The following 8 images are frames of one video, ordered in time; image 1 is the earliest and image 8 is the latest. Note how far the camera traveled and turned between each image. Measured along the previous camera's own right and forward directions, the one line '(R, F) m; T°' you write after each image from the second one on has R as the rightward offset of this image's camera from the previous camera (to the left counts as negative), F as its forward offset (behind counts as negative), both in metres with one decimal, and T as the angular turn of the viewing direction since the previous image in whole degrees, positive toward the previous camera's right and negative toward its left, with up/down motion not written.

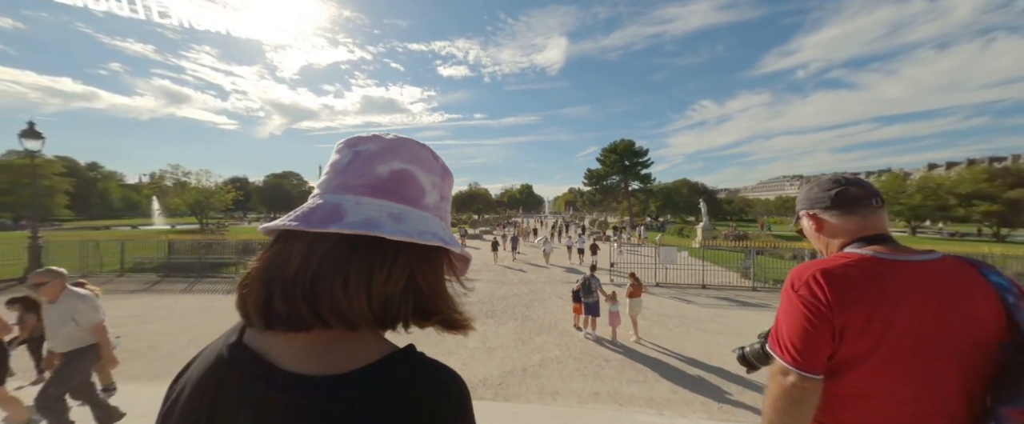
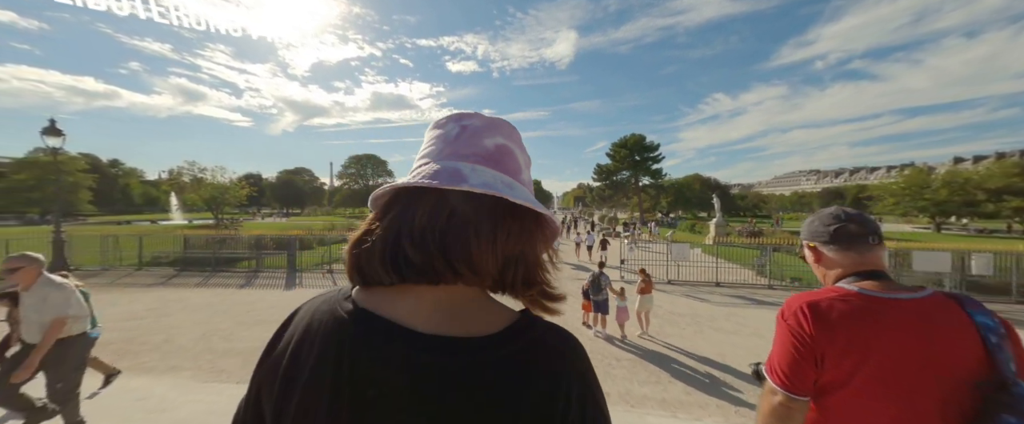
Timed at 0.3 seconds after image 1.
(0.0, +0.2) m; -2°
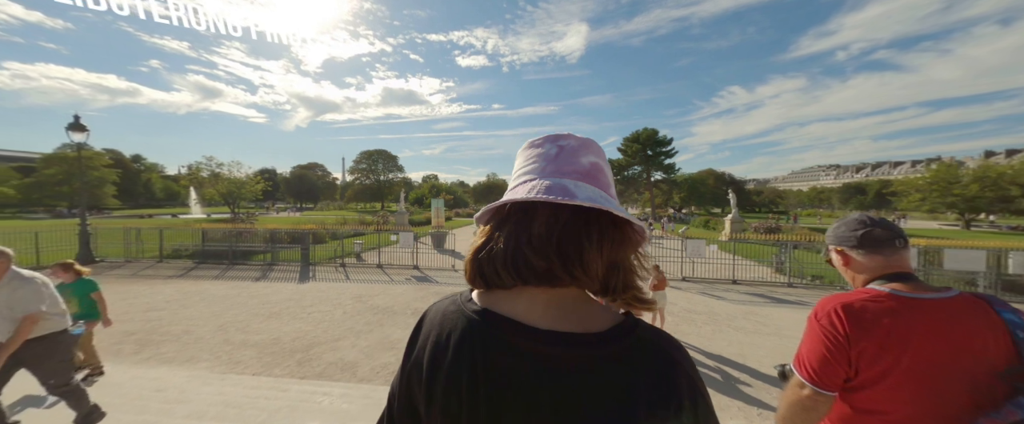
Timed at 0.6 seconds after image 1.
(-0.1, +0.2) m; -2°
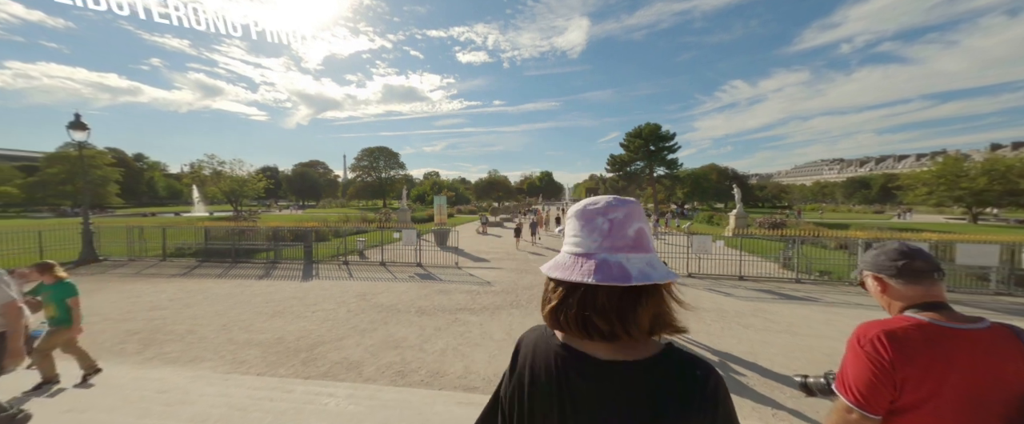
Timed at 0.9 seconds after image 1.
(-0.1, +0.1) m; 0°
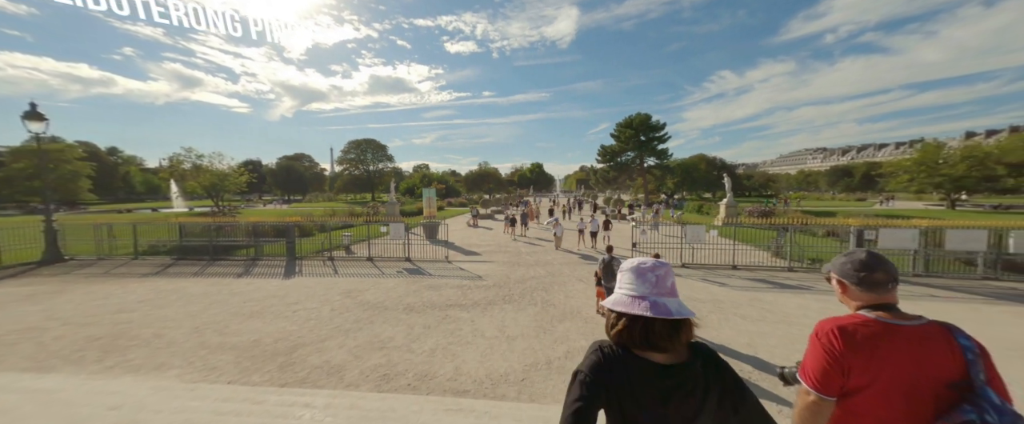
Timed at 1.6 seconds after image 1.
(0.0, +0.5) m; +2°
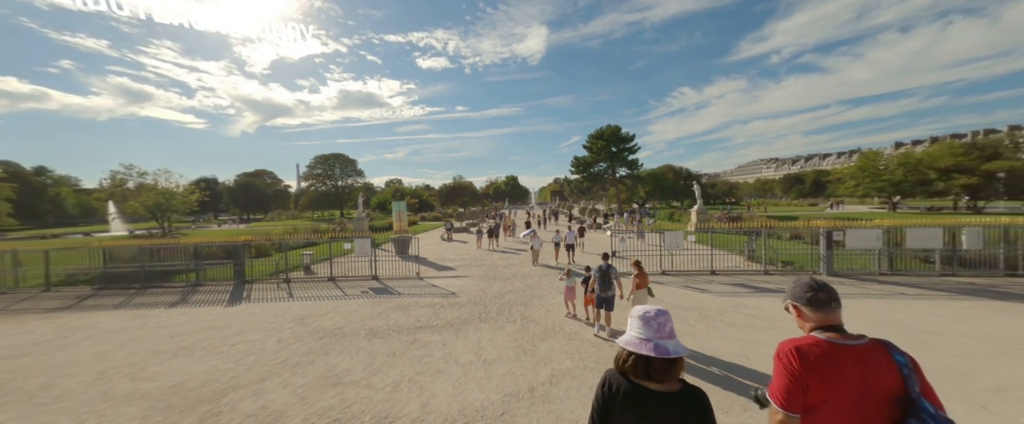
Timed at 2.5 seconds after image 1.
(+0.1, +0.7) m; +4°
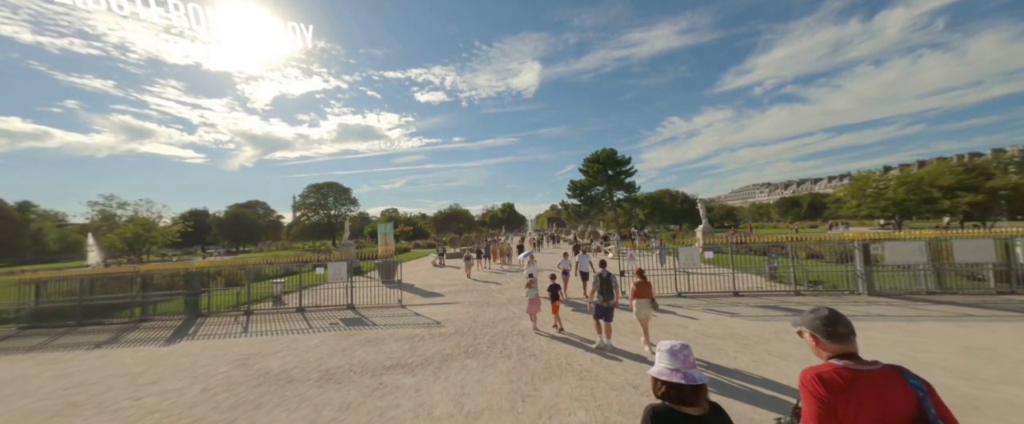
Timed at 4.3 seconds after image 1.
(+0.1, +1.5) m; +1°
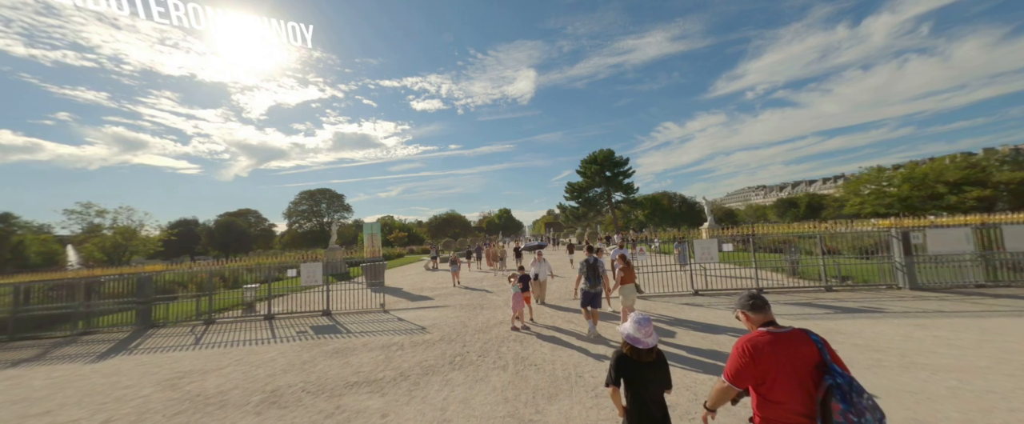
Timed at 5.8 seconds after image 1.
(+0.1, +1.4) m; +1°
